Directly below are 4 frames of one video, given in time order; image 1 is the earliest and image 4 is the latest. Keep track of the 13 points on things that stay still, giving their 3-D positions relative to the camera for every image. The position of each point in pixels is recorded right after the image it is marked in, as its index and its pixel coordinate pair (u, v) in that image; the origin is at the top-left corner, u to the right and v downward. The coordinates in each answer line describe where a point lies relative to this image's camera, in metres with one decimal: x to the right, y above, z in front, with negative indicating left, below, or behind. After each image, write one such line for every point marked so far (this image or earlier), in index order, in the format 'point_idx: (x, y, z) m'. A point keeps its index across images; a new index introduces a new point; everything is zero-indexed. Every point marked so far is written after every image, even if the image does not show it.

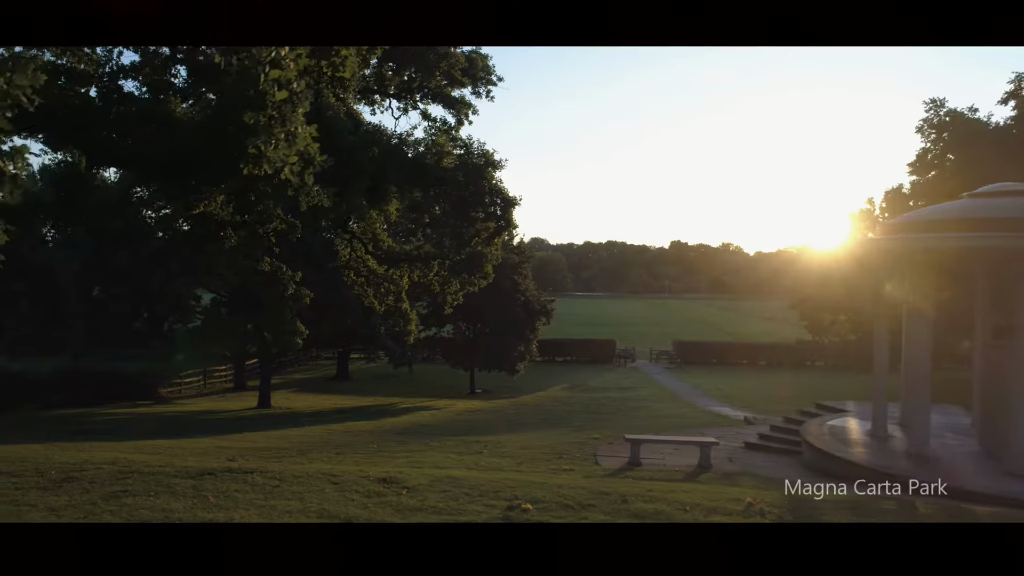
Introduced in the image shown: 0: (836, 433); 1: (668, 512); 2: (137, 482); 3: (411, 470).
0: (+4.8, -2.1, +12.0) m
1: (+1.6, -2.1, +7.7) m
2: (-3.7, -2.0, +8.1) m
3: (-1.1, -2.1, +9.4) m
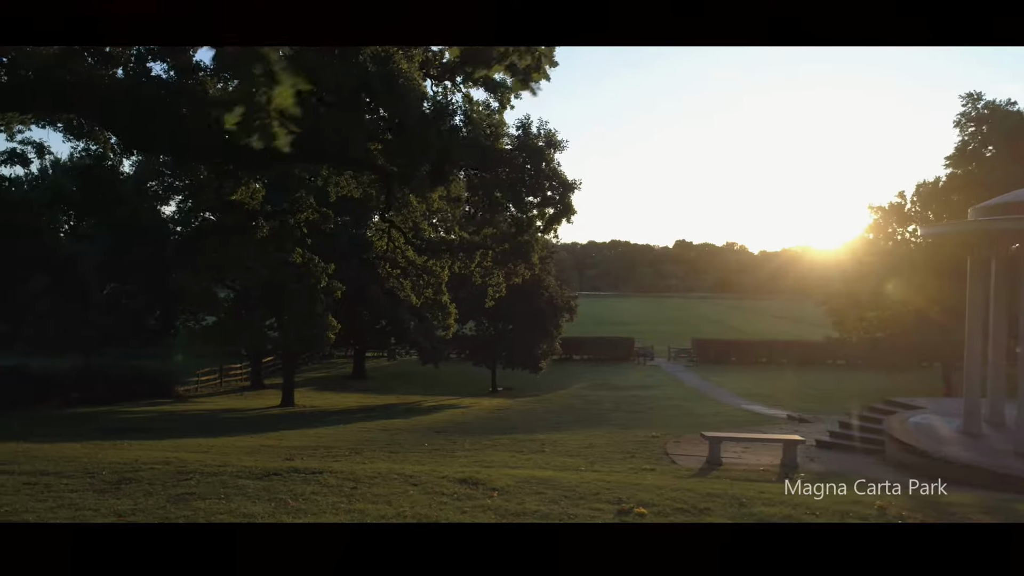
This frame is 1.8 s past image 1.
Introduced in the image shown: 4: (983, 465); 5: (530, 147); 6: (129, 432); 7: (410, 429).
0: (+5.7, -2.0, +11.2) m
1: (+2.5, -2.0, +6.9) m
2: (-2.8, -1.8, +7.4) m
3: (-0.2, -2.0, +8.6) m
4: (+5.5, -2.1, +9.4) m
5: (+0.3, +2.2, +12.3) m
6: (-6.4, -2.4, +13.6) m
7: (-2.1, -2.8, +15.9) m
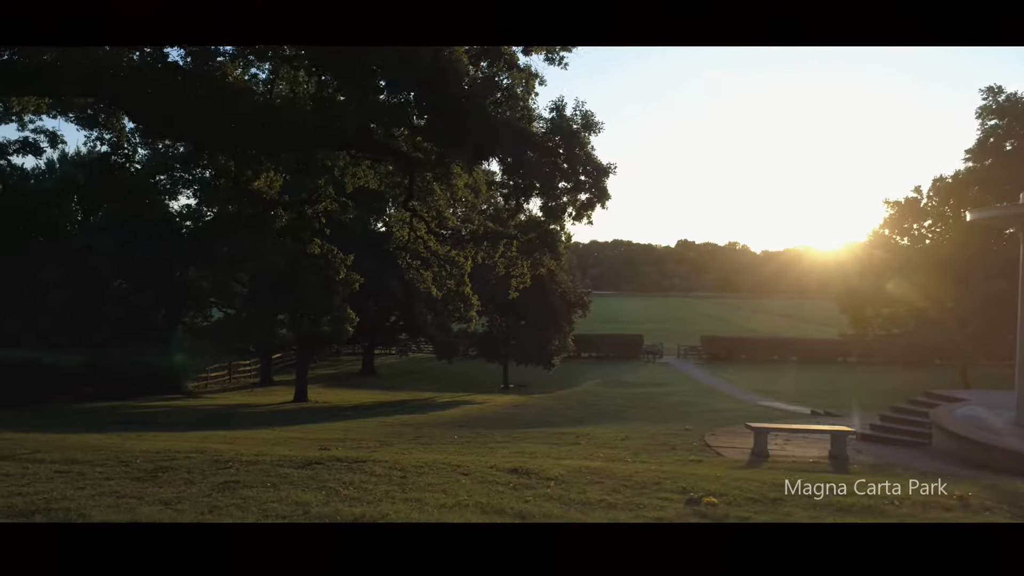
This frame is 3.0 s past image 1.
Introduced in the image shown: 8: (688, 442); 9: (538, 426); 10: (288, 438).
0: (+6.2, -1.8, +10.9) m
1: (+3.0, -1.8, +6.6) m
2: (-2.3, -1.6, +7.1) m
3: (+0.2, -1.8, +8.3) m
4: (+6.0, -1.9, +9.0) m
5: (+0.8, +2.4, +12.0) m
6: (-5.9, -2.3, +13.3) m
7: (-1.6, -2.6, +15.6) m
8: (+2.4, -2.1, +10.9) m
9: (+0.5, -2.6, +14.9) m
10: (-3.0, -2.0, +10.6) m
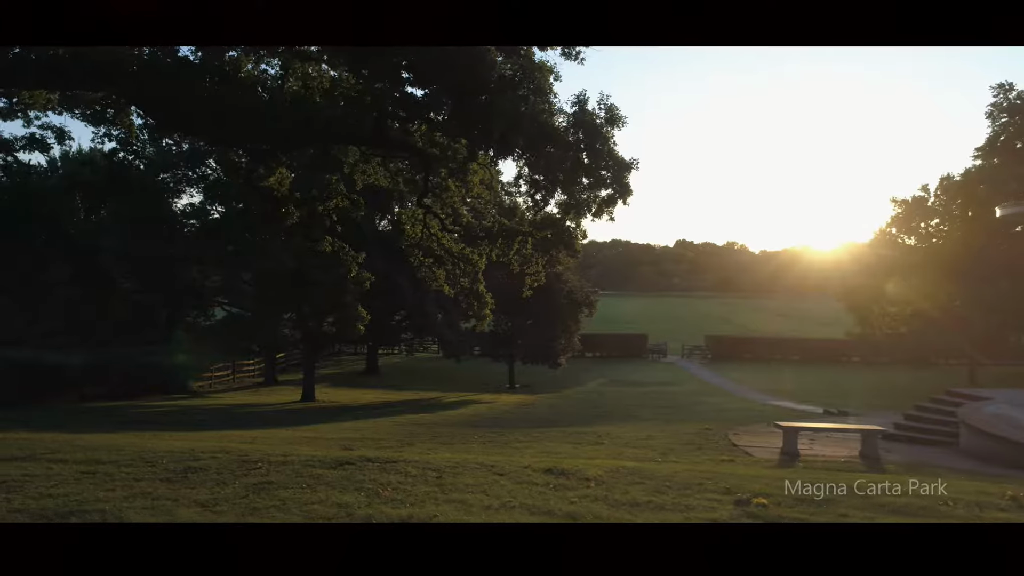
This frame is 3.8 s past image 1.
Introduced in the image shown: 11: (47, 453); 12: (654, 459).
0: (+6.5, -1.8, +10.7) m
1: (+3.3, -1.7, +6.4) m
2: (-2.0, -1.6, +6.9) m
3: (+0.5, -1.7, +8.1) m
4: (+6.3, -1.9, +8.9) m
5: (+1.1, +2.4, +11.8) m
6: (-5.7, -2.2, +13.1) m
7: (-1.3, -2.6, +15.4) m
8: (+2.7, -2.0, +10.7) m
9: (+0.8, -2.5, +14.7) m
10: (-2.7, -1.9, +10.4) m
11: (-4.4, -1.6, +7.7) m
12: (+1.5, -1.8, +8.5) m
